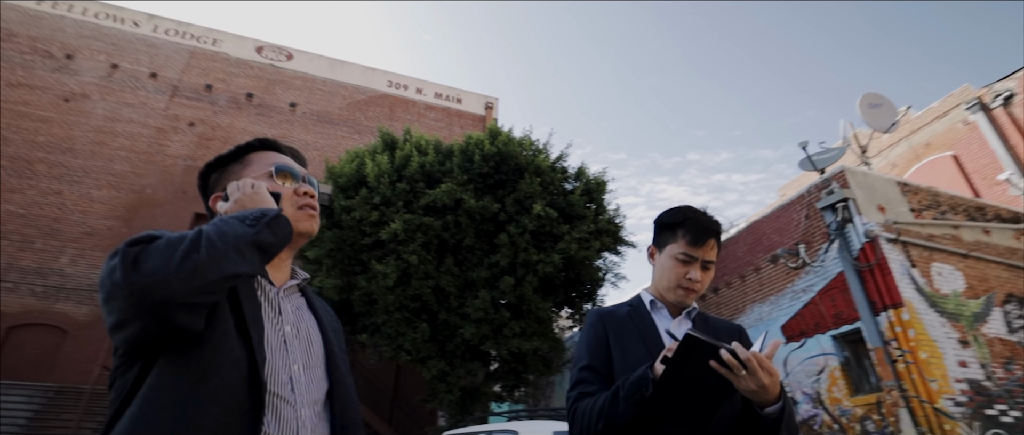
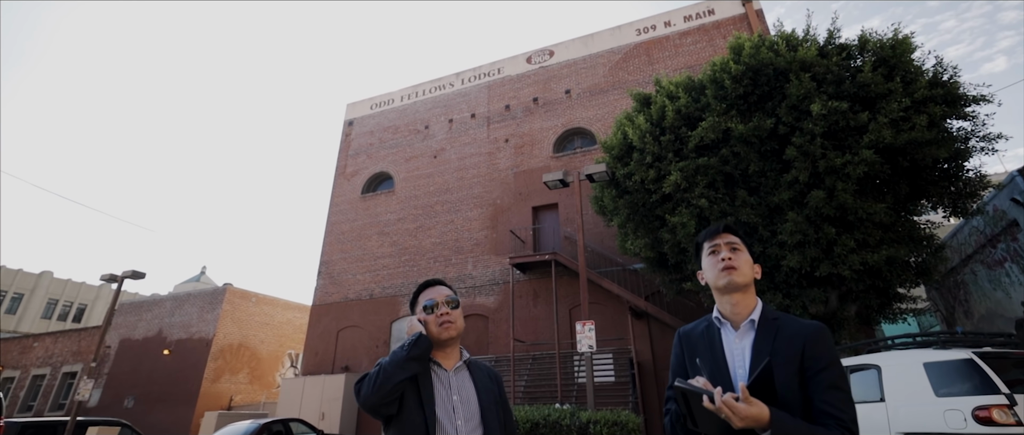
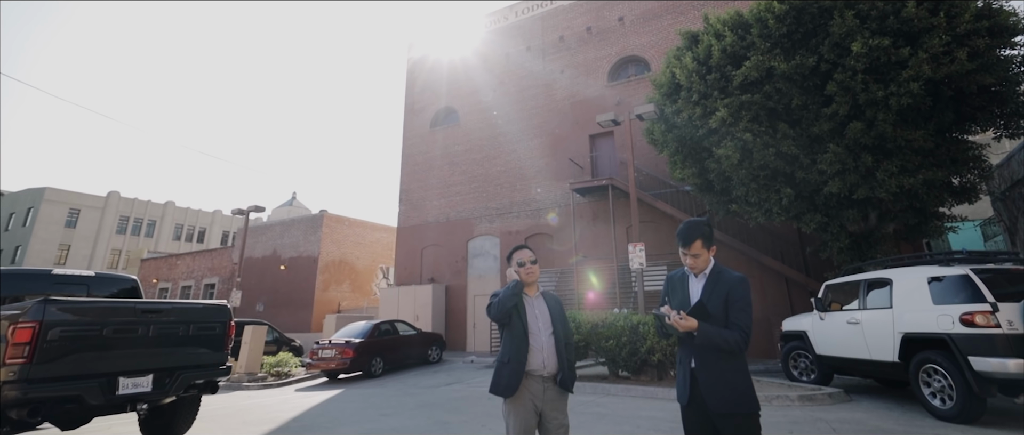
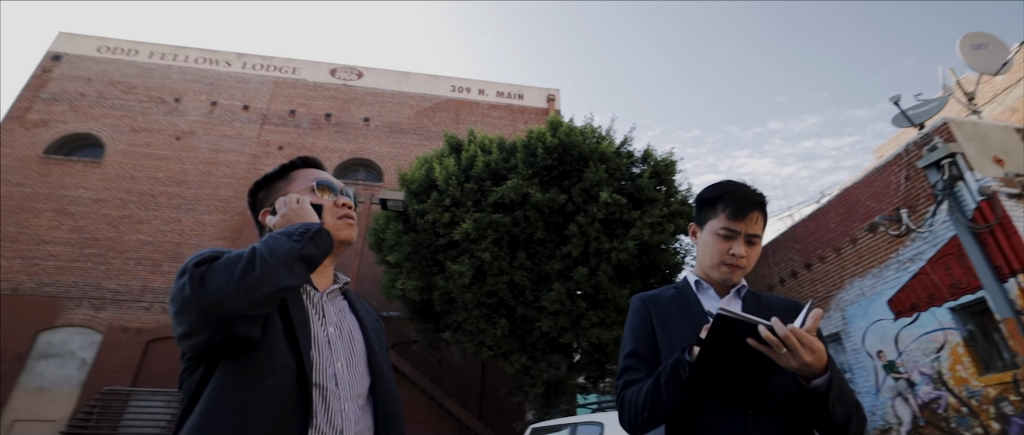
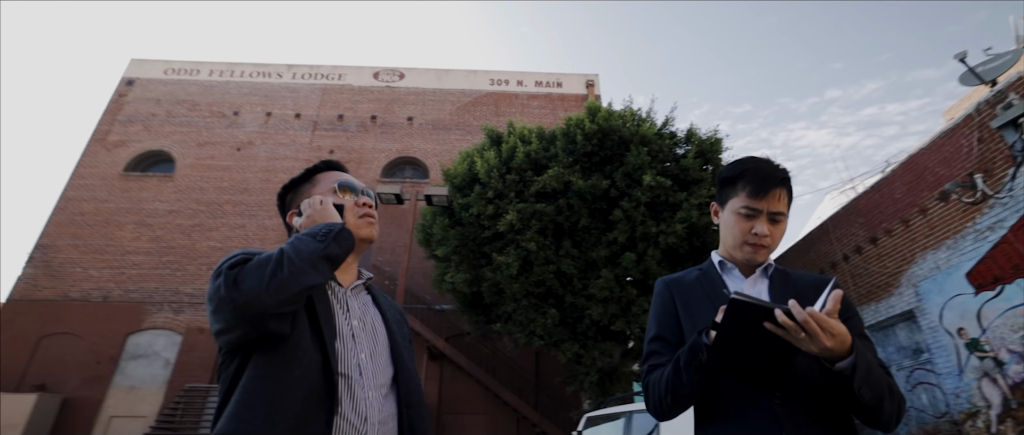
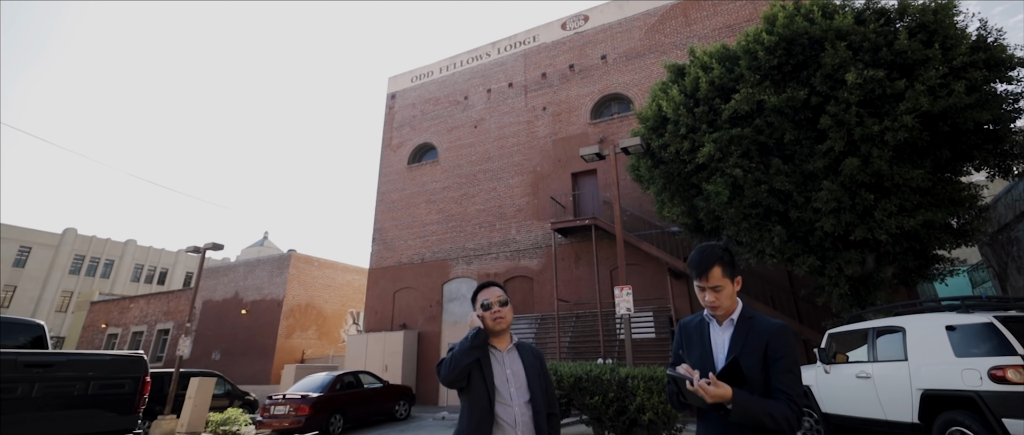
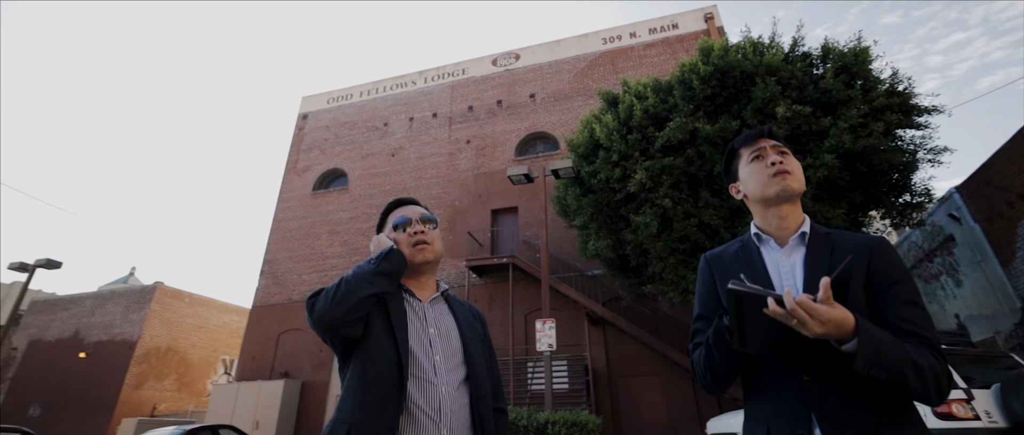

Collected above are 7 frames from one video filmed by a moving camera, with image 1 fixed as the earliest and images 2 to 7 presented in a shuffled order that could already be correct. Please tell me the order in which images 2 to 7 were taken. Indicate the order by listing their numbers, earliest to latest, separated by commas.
4, 5, 7, 2, 6, 3
